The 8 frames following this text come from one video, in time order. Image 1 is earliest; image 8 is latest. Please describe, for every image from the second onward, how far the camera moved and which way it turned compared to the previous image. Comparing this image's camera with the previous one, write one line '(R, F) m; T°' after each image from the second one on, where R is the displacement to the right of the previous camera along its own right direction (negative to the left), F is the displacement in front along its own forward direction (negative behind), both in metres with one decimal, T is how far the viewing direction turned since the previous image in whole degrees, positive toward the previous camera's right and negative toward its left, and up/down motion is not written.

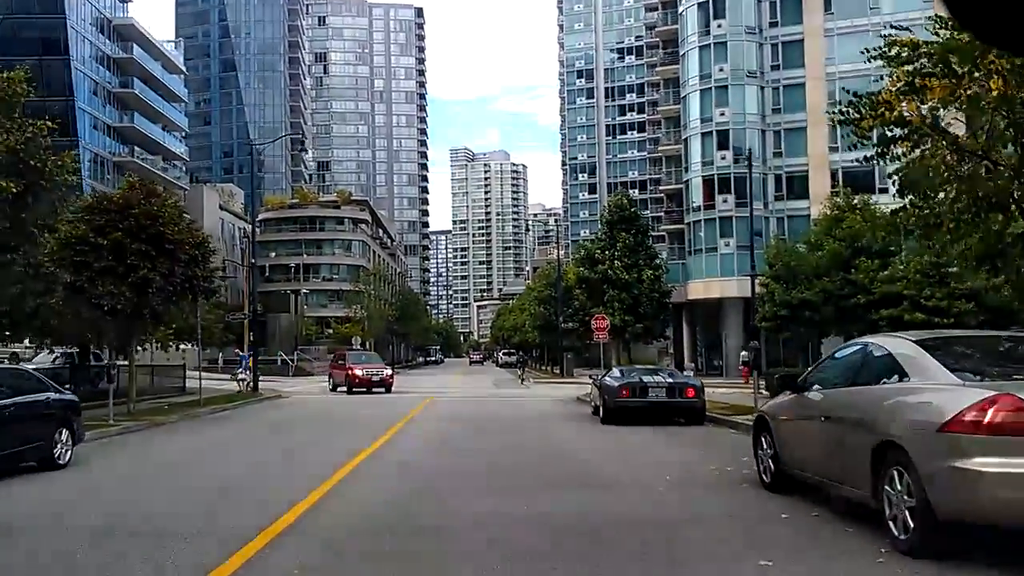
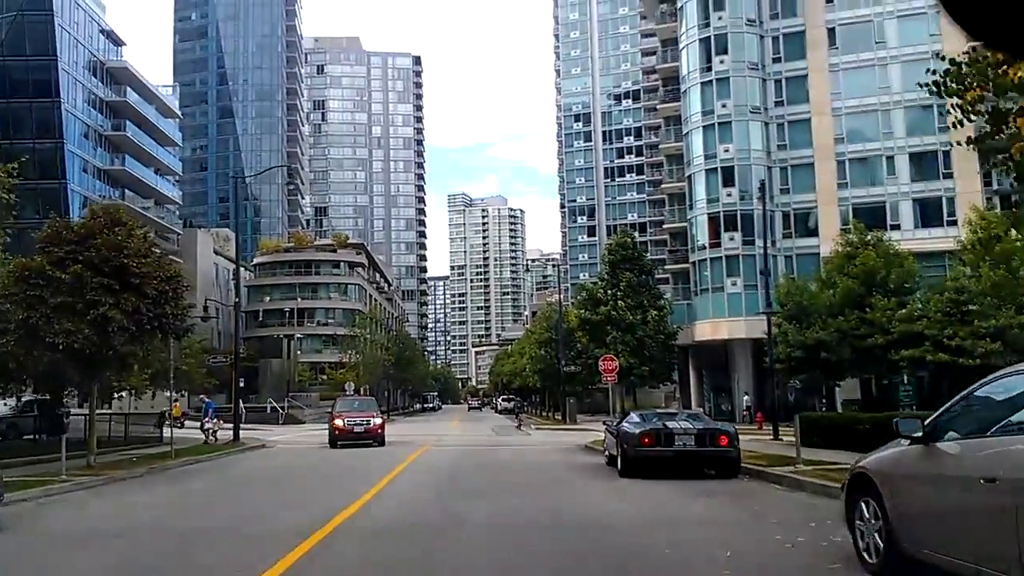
(-0.1, +2.1) m; 0°
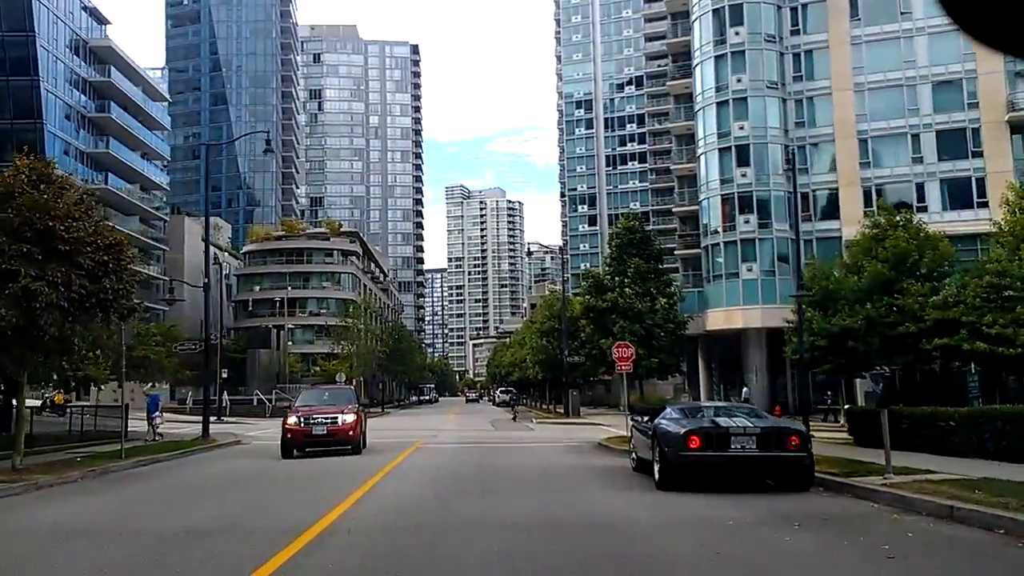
(-0.2, +3.3) m; 0°
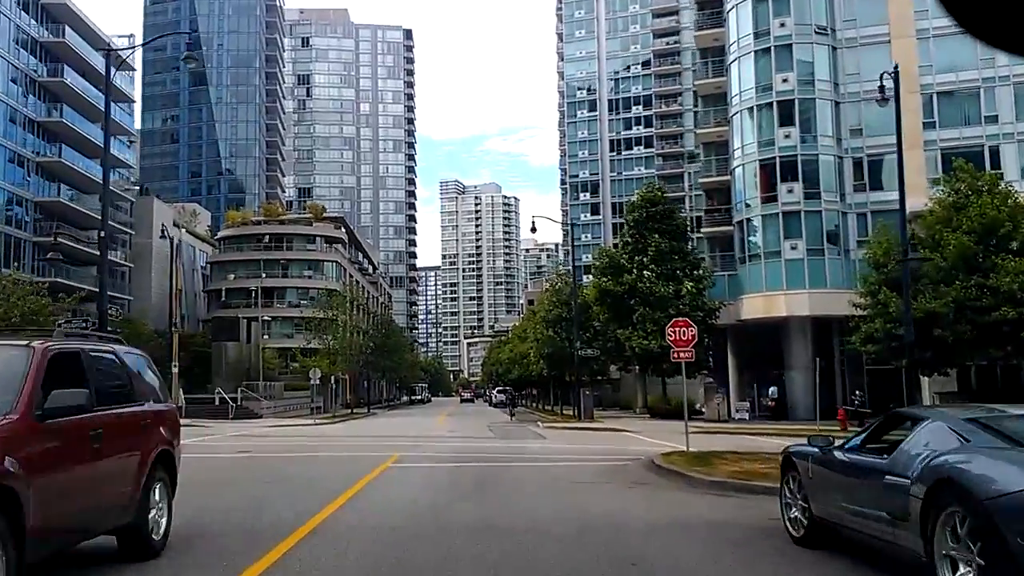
(-0.4, +7.4) m; 0°
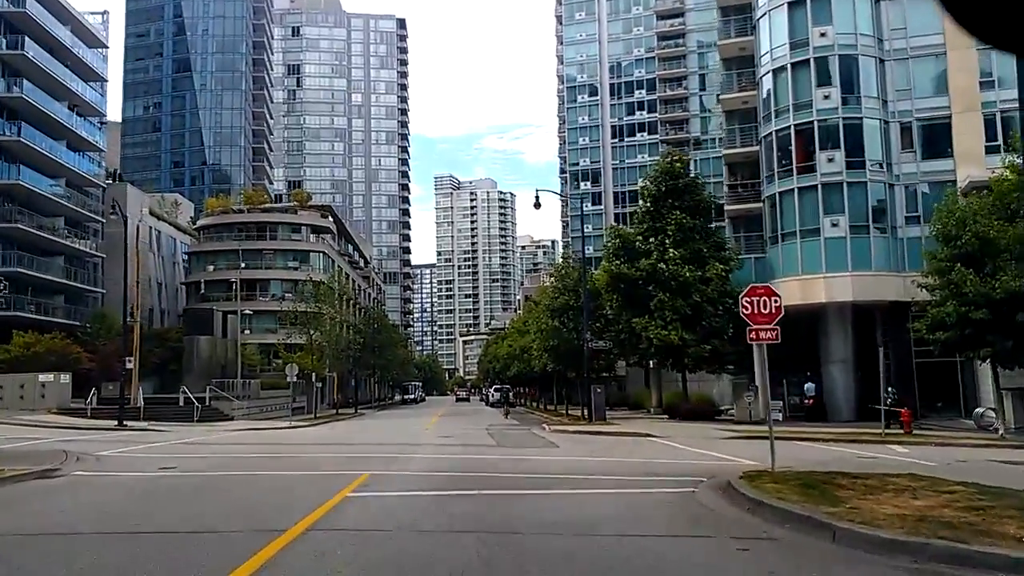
(-0.3, +5.2) m; 0°
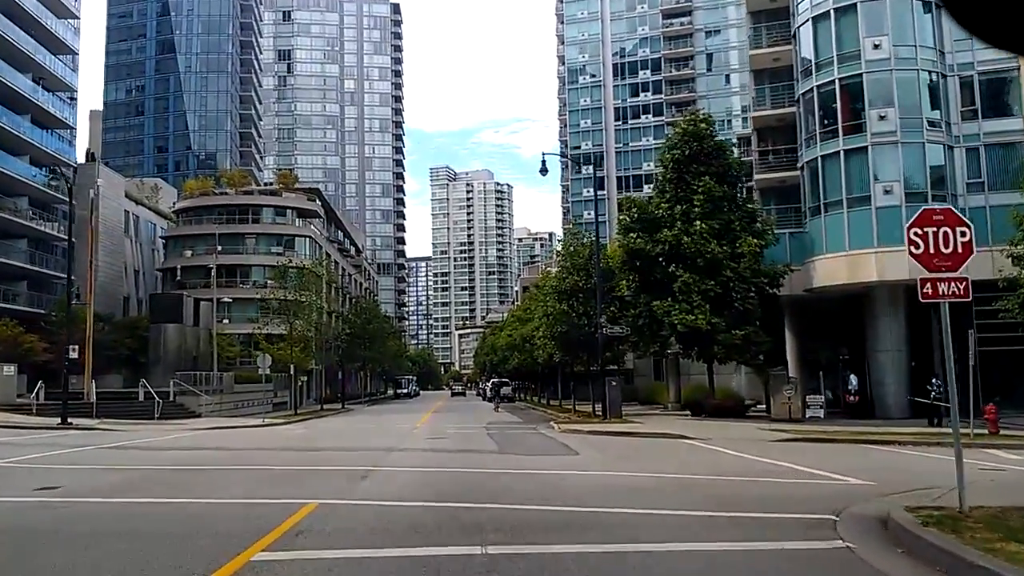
(-0.3, +4.9) m; 0°
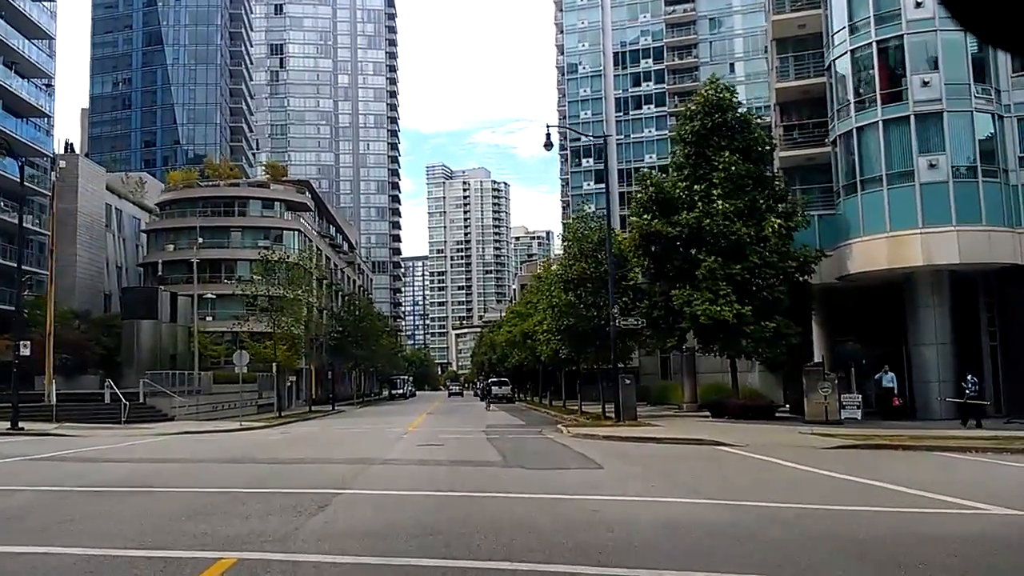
(-0.2, +3.4) m; 0°
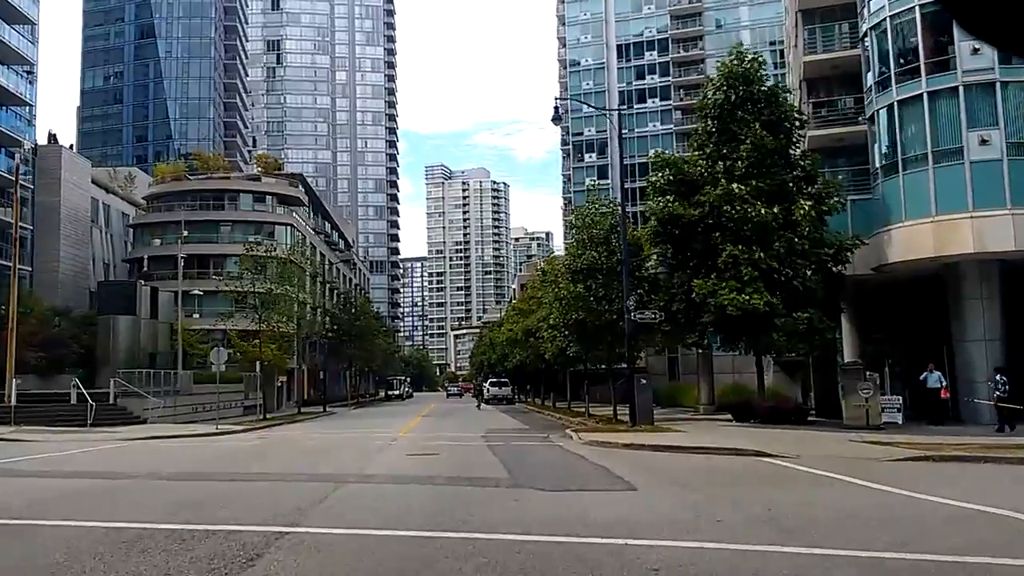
(-0.2, +2.9) m; 0°
